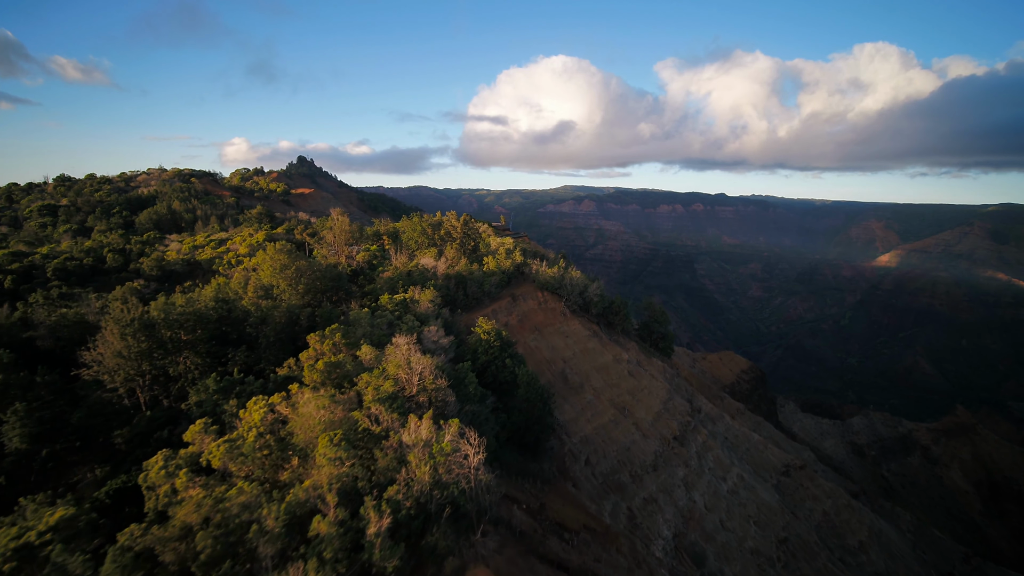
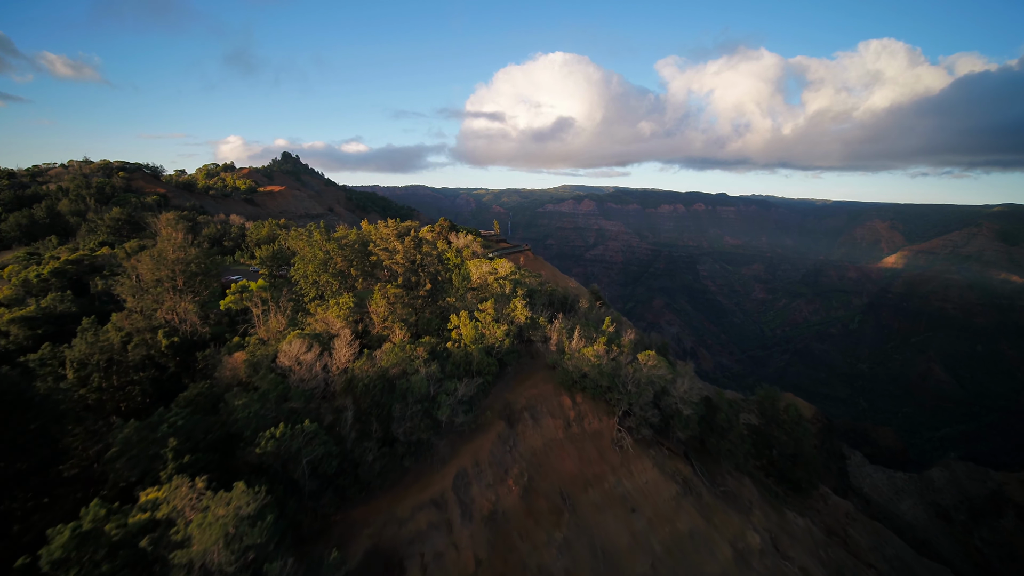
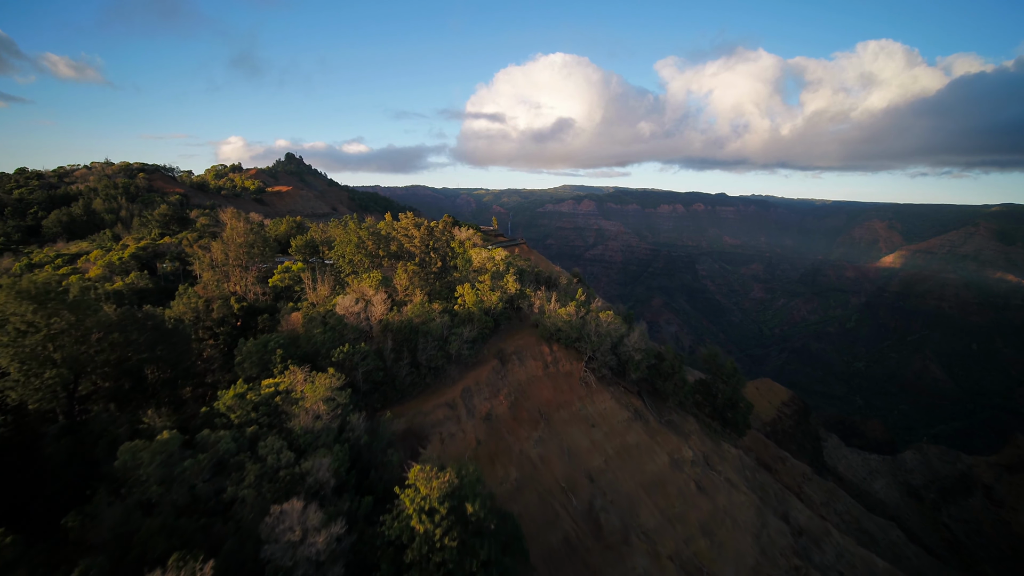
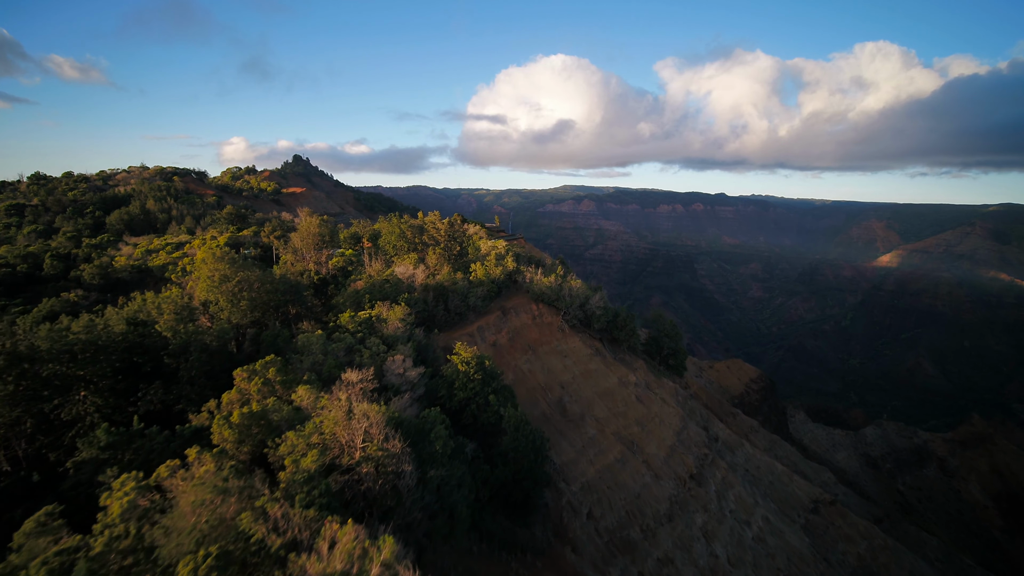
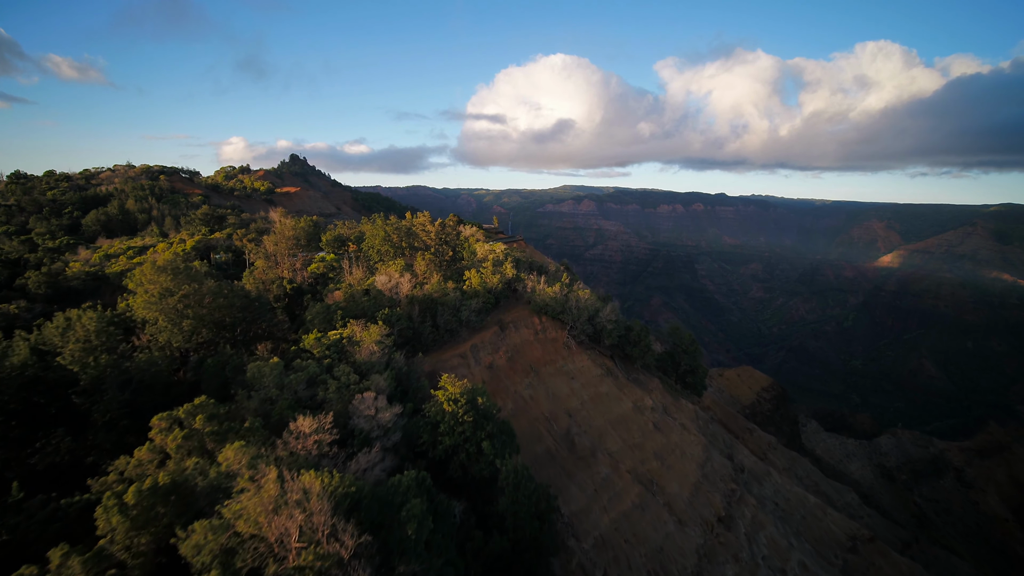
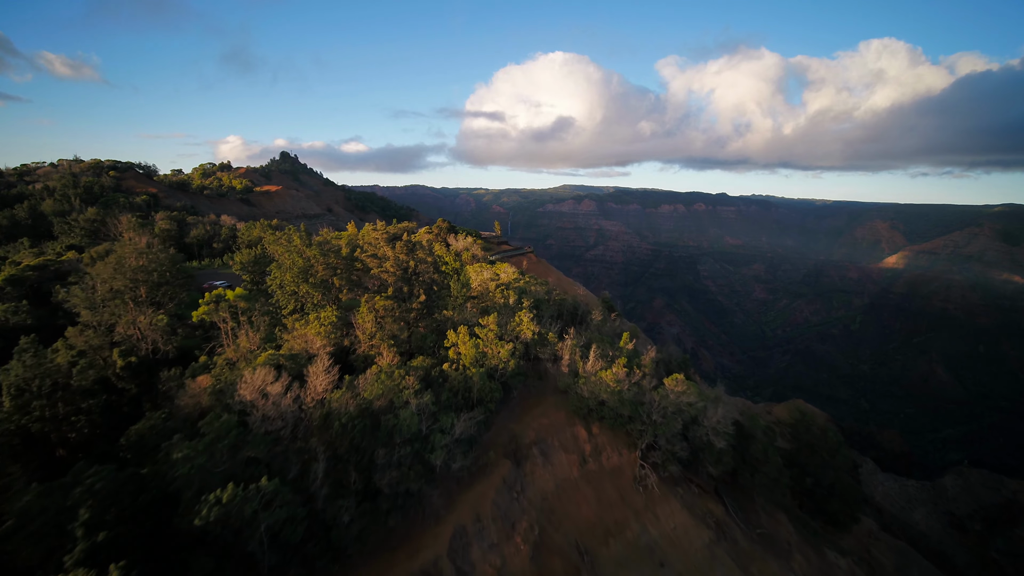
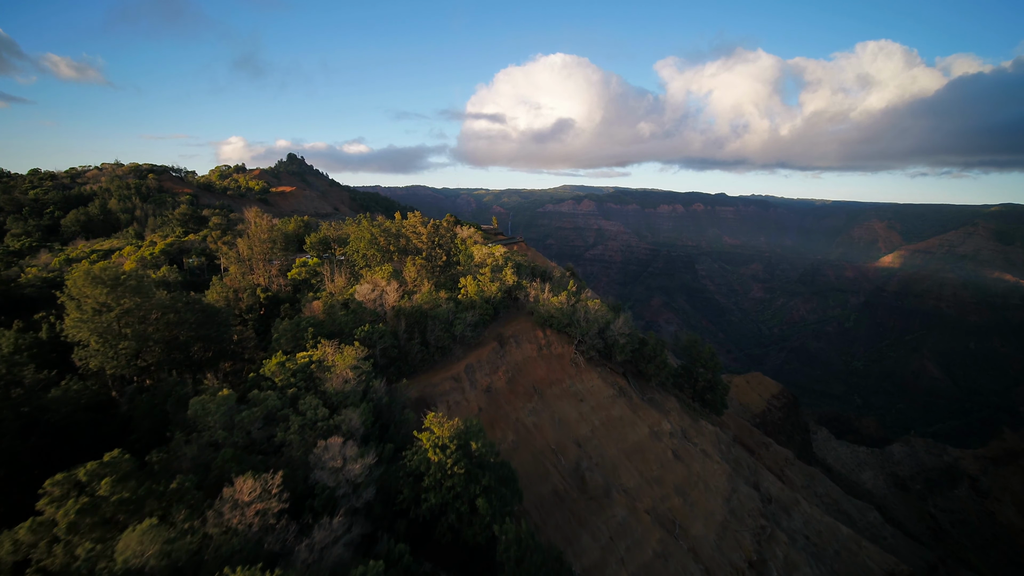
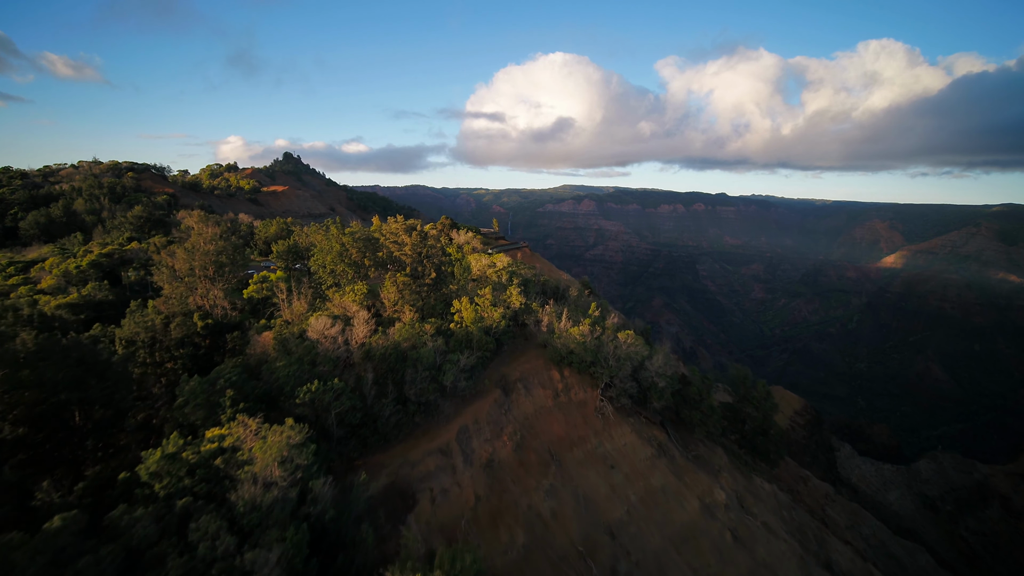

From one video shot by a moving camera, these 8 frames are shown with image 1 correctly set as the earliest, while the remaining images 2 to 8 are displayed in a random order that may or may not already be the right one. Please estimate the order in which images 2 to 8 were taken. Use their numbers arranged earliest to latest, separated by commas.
4, 5, 7, 3, 8, 2, 6
